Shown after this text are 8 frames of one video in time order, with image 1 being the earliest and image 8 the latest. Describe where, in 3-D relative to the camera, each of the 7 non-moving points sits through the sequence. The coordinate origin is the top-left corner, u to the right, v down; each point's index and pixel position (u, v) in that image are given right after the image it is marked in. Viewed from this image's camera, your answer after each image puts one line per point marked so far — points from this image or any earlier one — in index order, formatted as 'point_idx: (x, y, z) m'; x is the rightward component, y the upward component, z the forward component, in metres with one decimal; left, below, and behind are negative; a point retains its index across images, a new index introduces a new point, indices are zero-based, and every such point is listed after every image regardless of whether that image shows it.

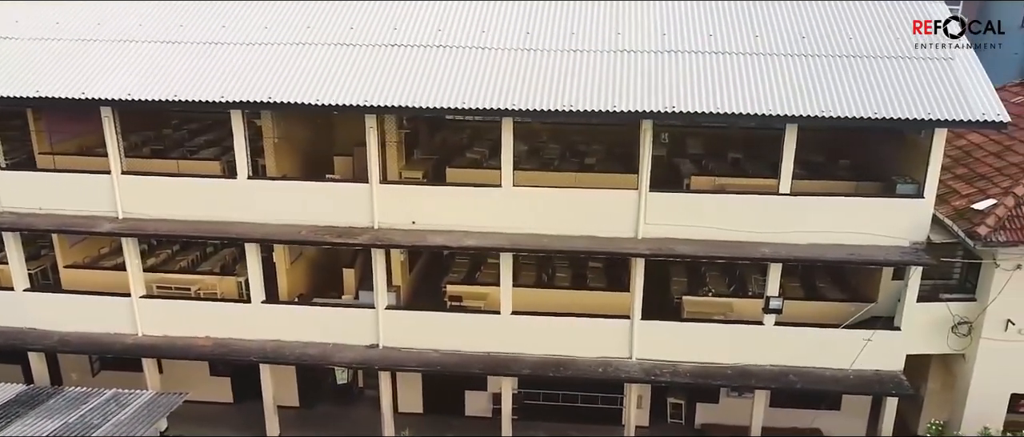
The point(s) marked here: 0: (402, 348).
0: (-2.4, -2.8, +15.7) m
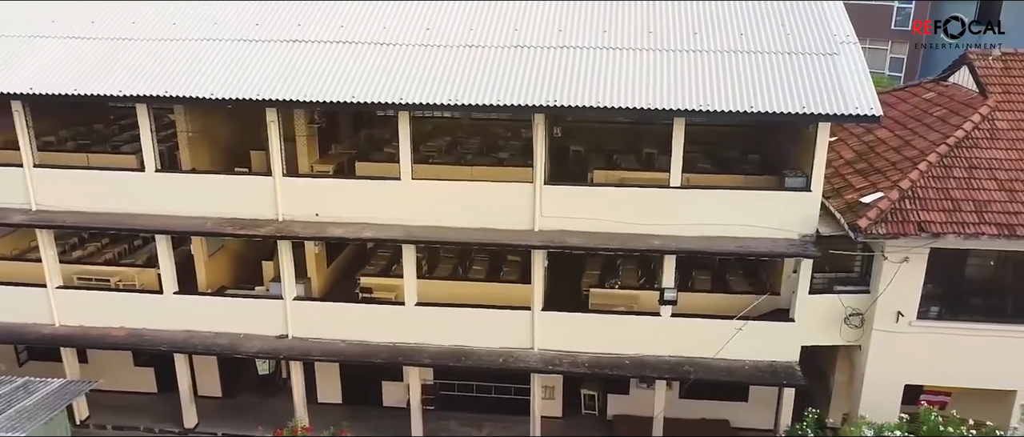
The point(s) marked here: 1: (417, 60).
0: (-4.5, -2.7, +16.0) m
1: (-1.9, +3.1, +14.1) m
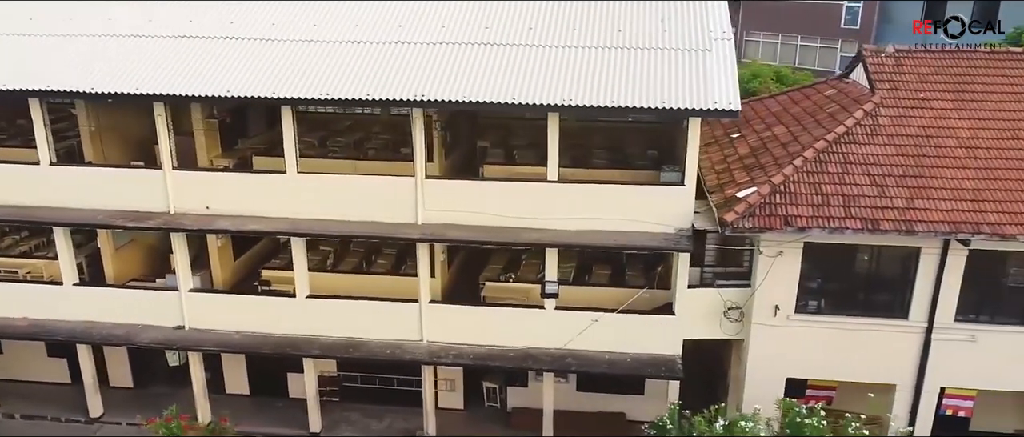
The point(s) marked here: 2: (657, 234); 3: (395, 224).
0: (-6.9, -2.5, +16.2) m
1: (-4.3, +3.3, +14.3) m
2: (+2.9, -0.3, +14.4) m
3: (-2.4, -0.1, +15.0) m
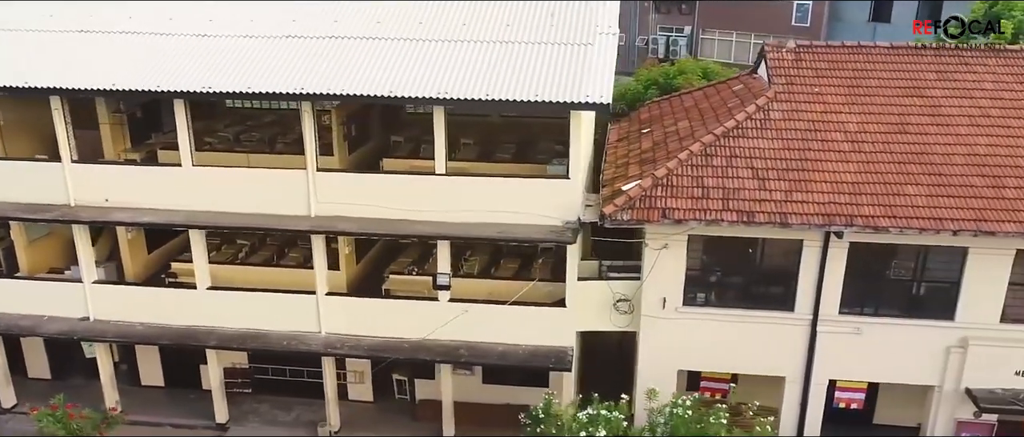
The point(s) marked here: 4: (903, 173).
0: (-9.2, -2.3, +16.4) m
1: (-6.6, +3.4, +14.5) m
2: (+0.6, -0.2, +14.5) m
3: (-4.7, +0.1, +15.2) m
4: (+7.6, +0.9, +14.0) m
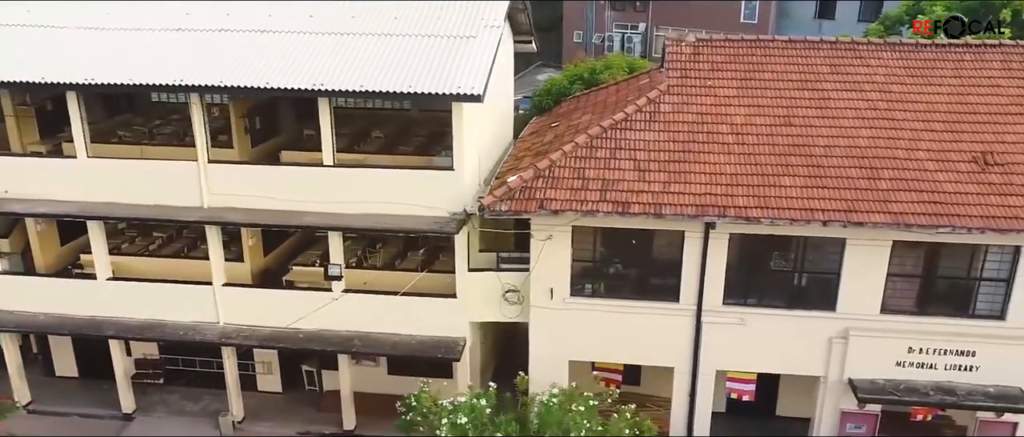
0: (-11.5, -2.2, +16.6) m
1: (-8.9, +3.6, +14.7) m
2: (-1.7, 0.0, +14.7) m
3: (-7.0, +0.2, +15.3) m
4: (+5.3, +1.0, +14.2) m
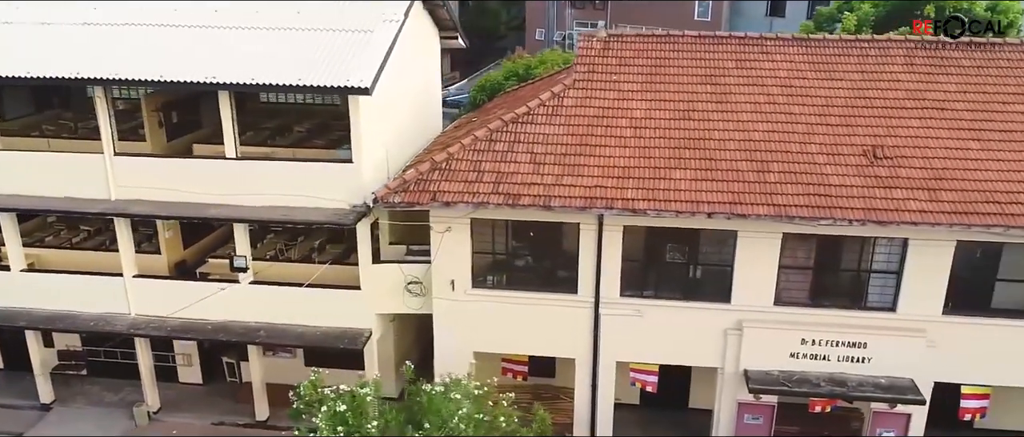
0: (-13.6, -2.0, +16.8) m
1: (-11.0, +3.8, +14.9) m
2: (-3.8, +0.2, +14.8) m
3: (-9.1, +0.4, +15.5) m
4: (+3.2, +1.2, +14.3) m
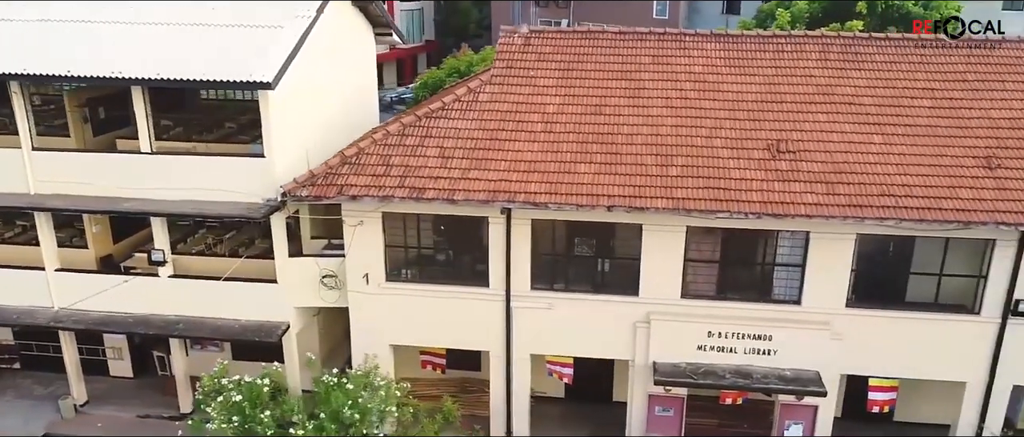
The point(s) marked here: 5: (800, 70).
0: (-15.4, -1.8, +17.0) m
1: (-12.8, +3.9, +15.1) m
2: (-5.6, +0.3, +15.0) m
3: (-10.9, +0.5, +15.7) m
4: (+1.4, +1.3, +14.5) m
5: (+6.4, +3.3, +15.8) m
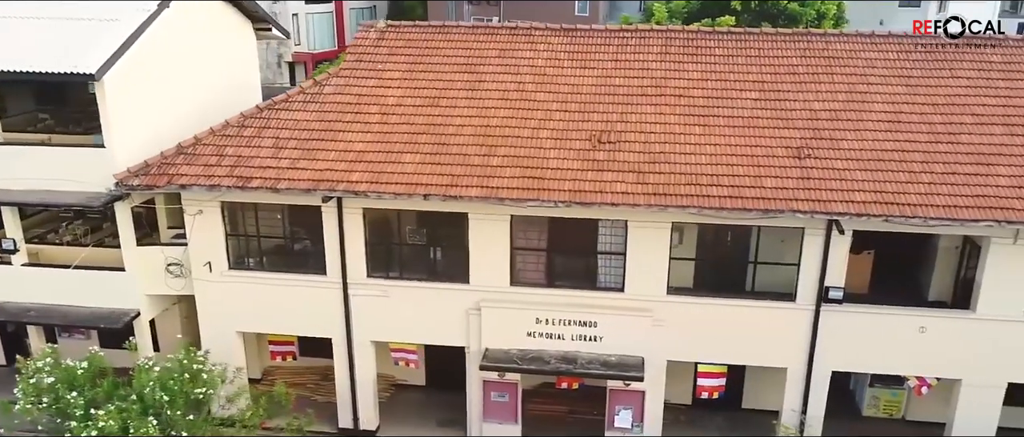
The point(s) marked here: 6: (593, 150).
0: (-18.9, -1.6, +17.4) m
1: (-16.3, +4.2, +15.4) m
2: (-9.1, +0.5, +15.3) m
3: (-14.4, +0.8, +16.0) m
4: (-2.1, +1.5, +14.8) m
5: (+2.9, +3.5, +16.1) m
6: (+1.6, +1.4, +14.4) m
